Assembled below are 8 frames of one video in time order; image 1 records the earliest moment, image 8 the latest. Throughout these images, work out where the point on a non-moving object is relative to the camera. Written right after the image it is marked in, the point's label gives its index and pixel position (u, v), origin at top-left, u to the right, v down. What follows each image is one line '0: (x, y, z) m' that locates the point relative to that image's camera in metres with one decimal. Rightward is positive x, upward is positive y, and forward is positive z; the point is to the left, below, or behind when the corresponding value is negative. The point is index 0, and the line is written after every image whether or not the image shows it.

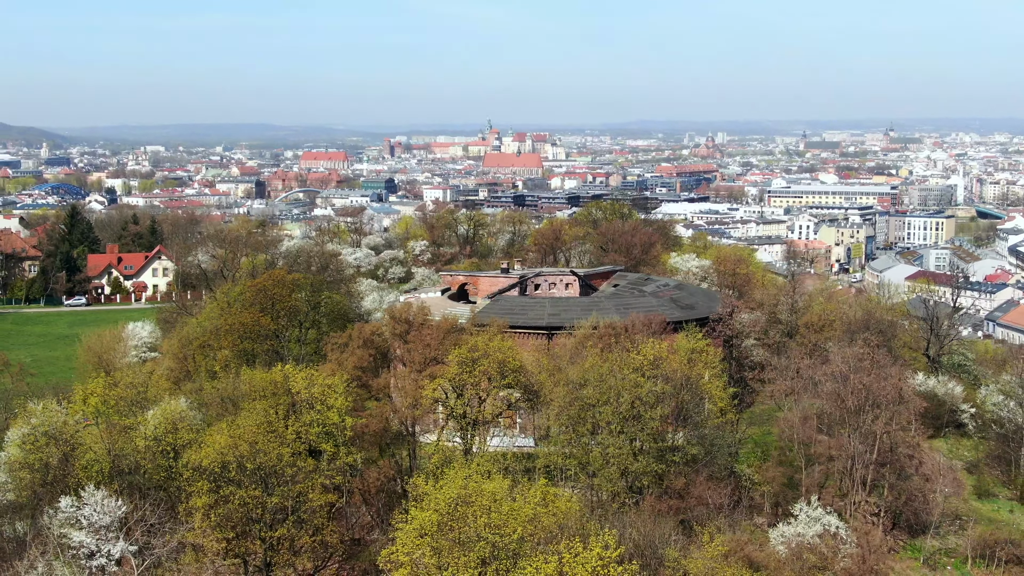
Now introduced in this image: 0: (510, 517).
0: (-0.1, -4.2, +19.6) m
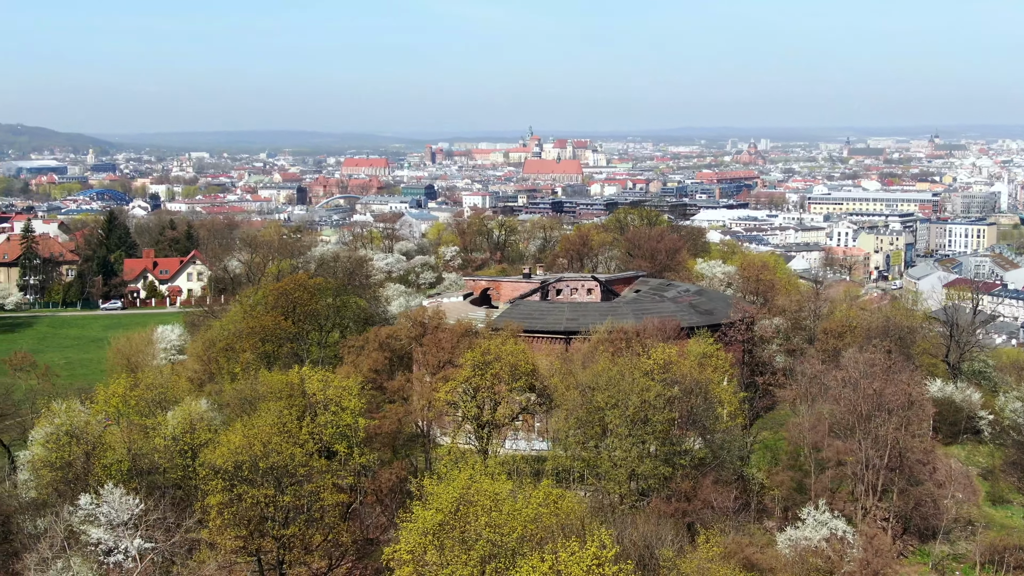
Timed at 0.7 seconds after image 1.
0: (0.0, -4.3, +19.9) m
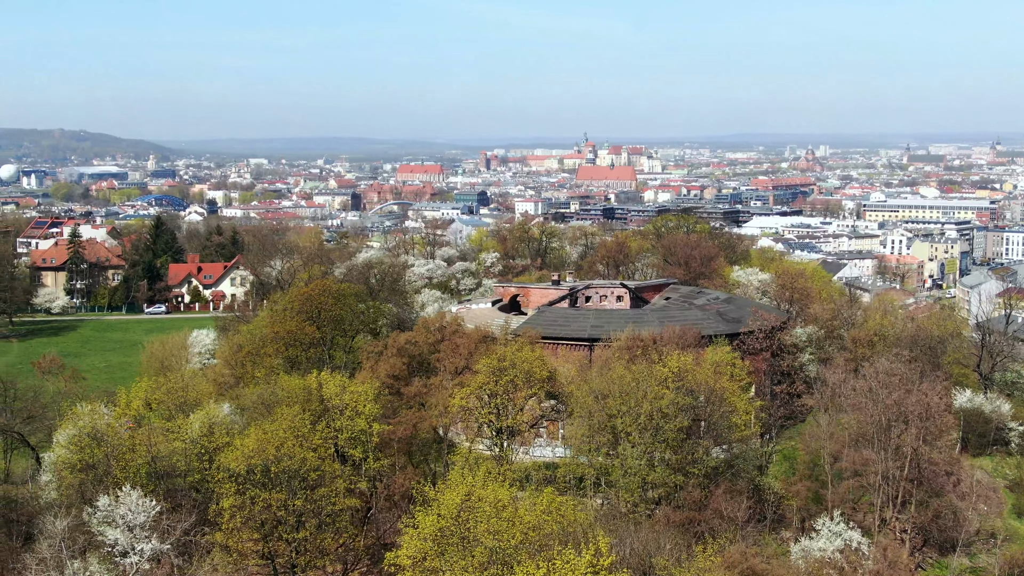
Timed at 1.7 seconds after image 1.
0: (0.0, -4.4, +19.9) m
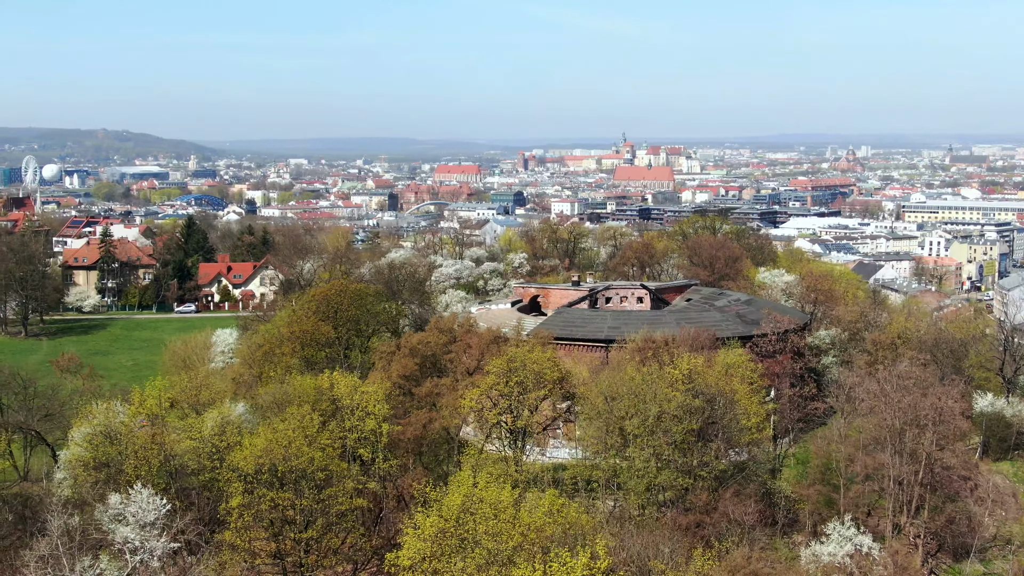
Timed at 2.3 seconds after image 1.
0: (0.0, -4.4, +19.8) m
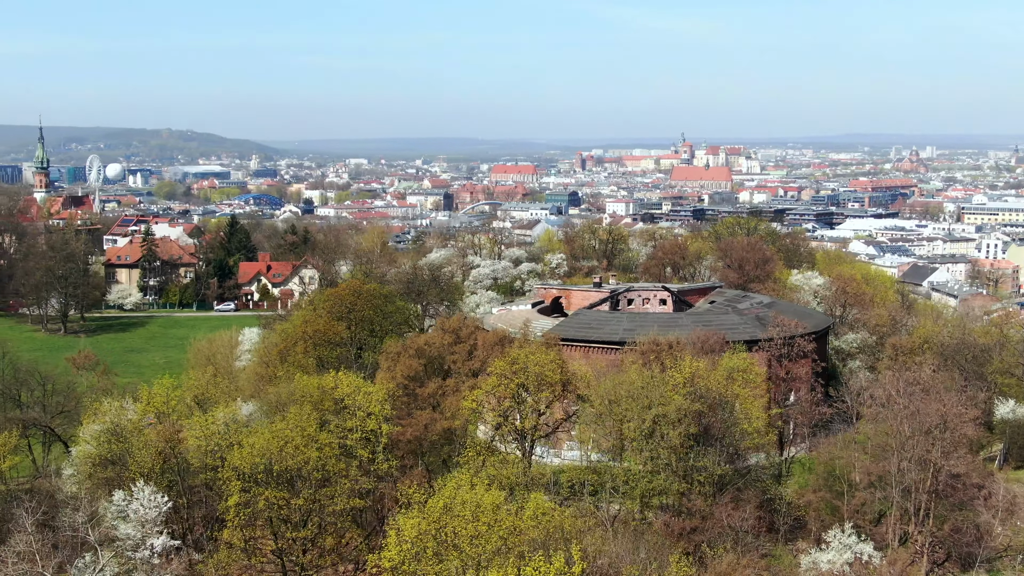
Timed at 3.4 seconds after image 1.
0: (-0.4, -4.5, +19.7) m
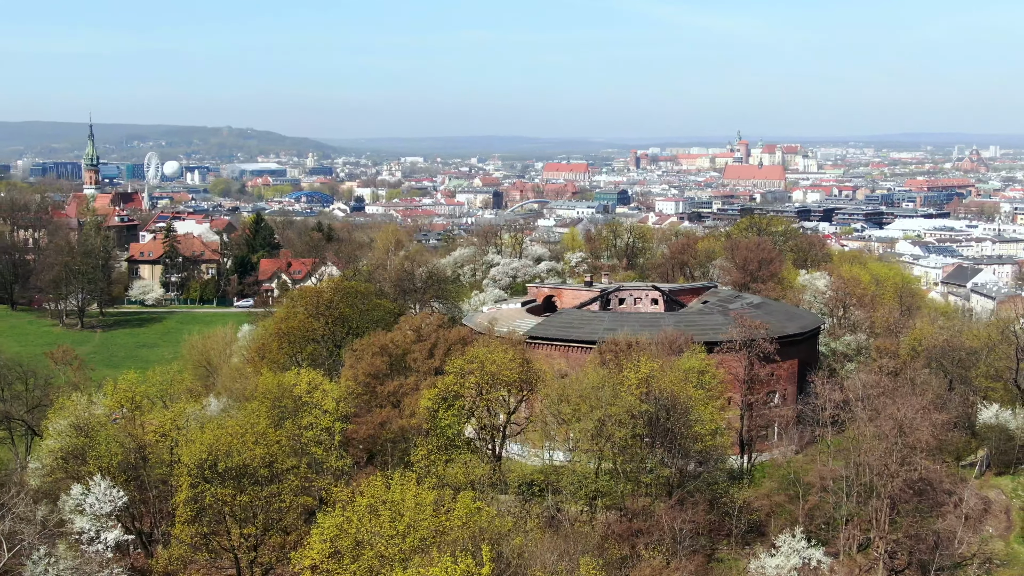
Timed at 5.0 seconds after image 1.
0: (-1.8, -4.4, +19.6) m
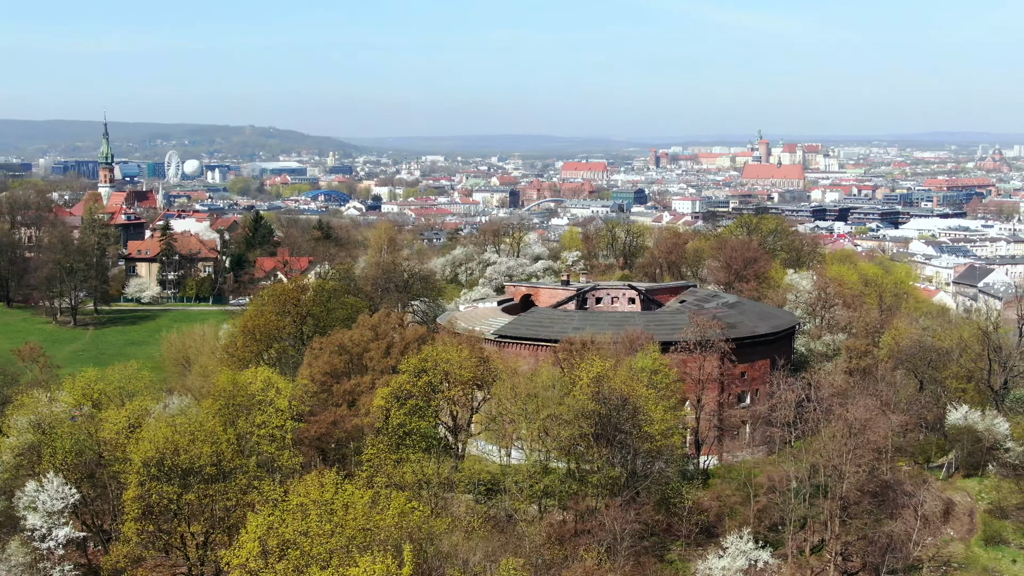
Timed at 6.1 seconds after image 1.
0: (-3.1, -4.4, +19.5) m
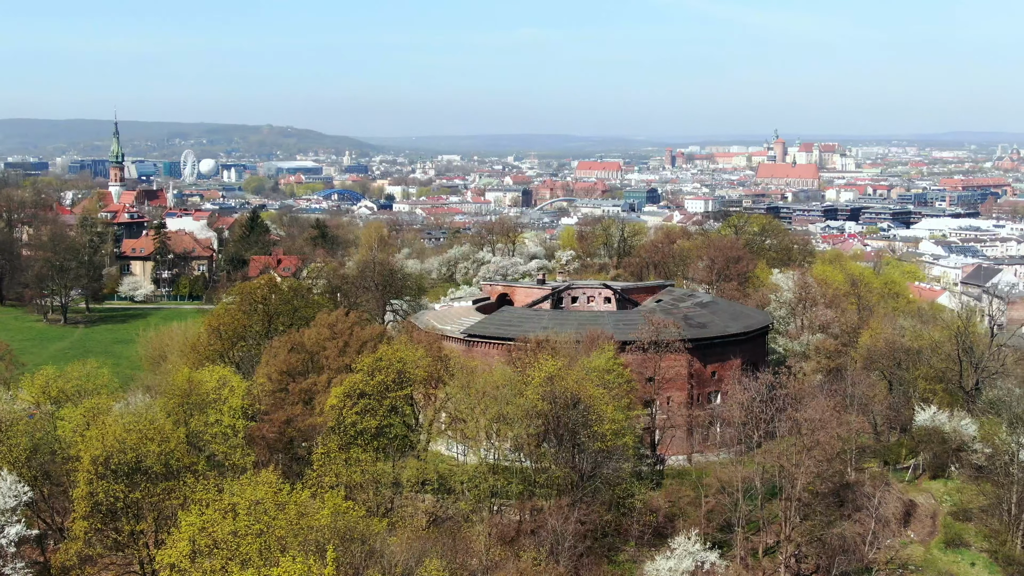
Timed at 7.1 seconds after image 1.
0: (-4.3, -4.3, +19.4) m
